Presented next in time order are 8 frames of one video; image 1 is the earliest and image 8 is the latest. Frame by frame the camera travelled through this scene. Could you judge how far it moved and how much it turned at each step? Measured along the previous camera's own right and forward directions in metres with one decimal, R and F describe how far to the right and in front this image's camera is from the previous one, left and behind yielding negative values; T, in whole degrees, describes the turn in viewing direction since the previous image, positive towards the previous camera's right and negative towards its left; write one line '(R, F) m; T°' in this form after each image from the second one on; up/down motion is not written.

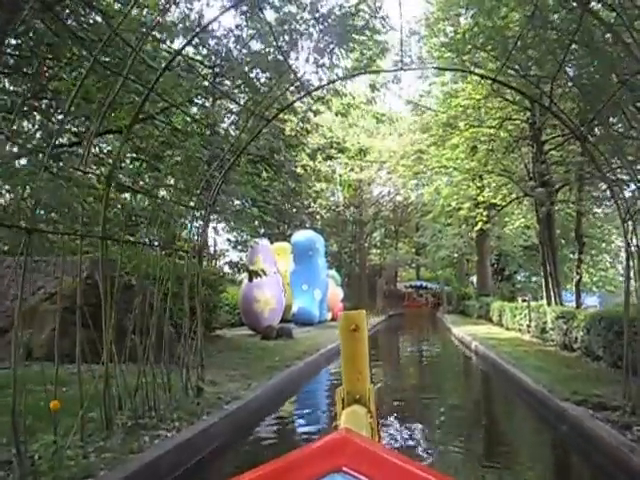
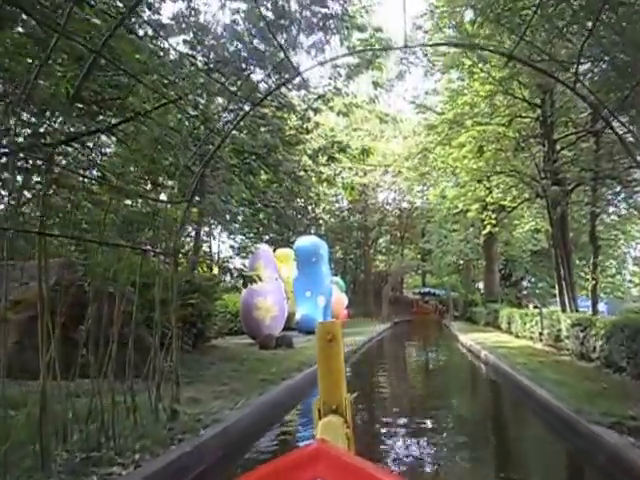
(+0.1, +0.7) m; -1°
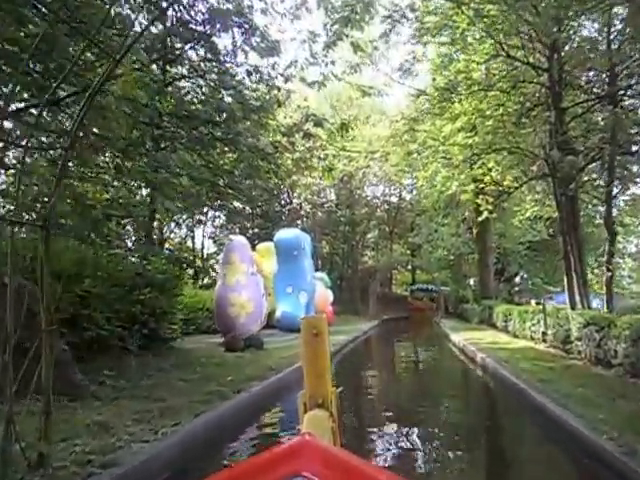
(+0.4, +1.9) m; +1°
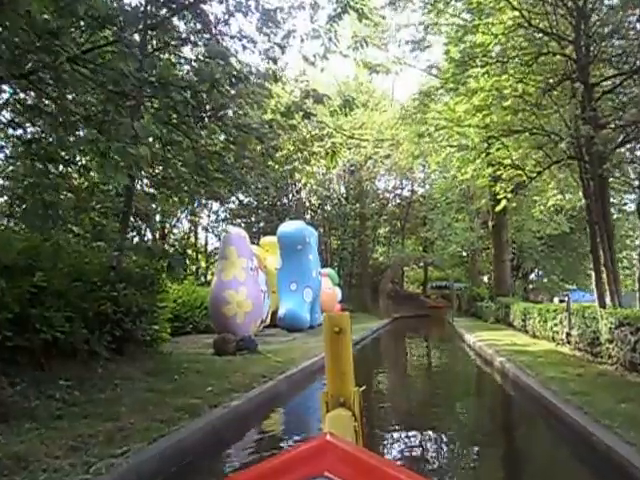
(+0.3, +1.2) m; -1°
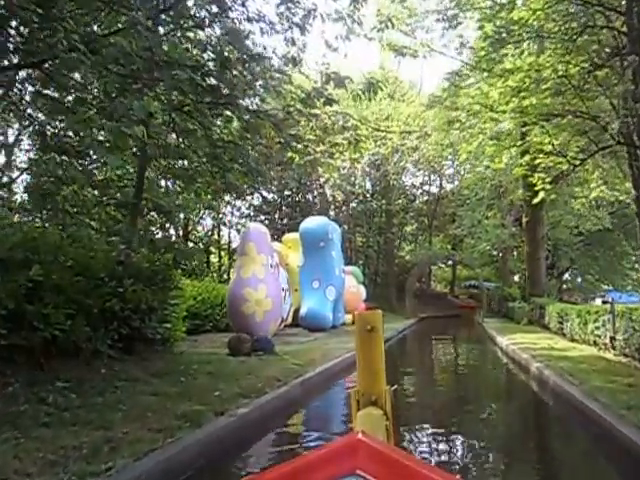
(+0.1, +0.7) m; -3°
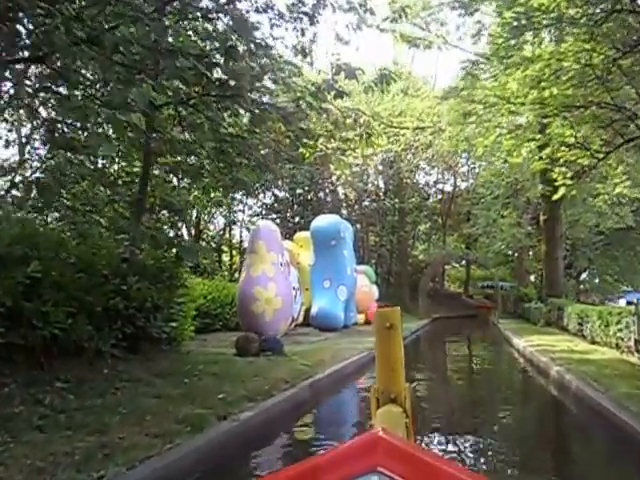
(0.0, +0.3) m; -1°
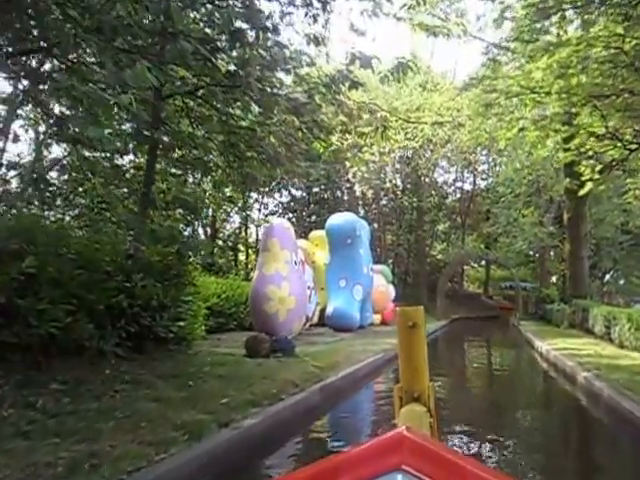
(+0.1, +0.4) m; -2°
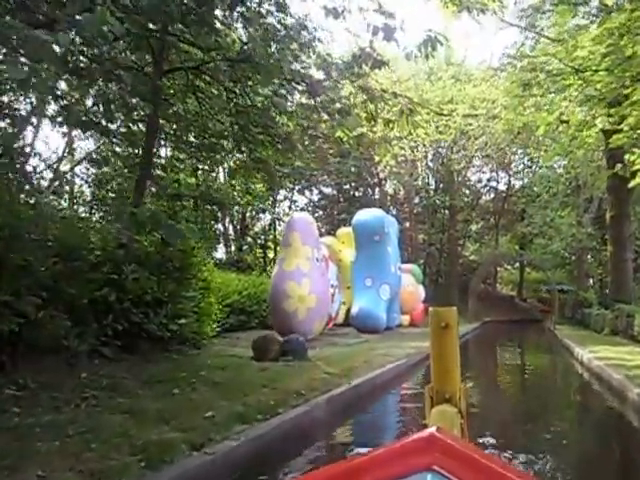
(+0.3, +1.0) m; -3°
